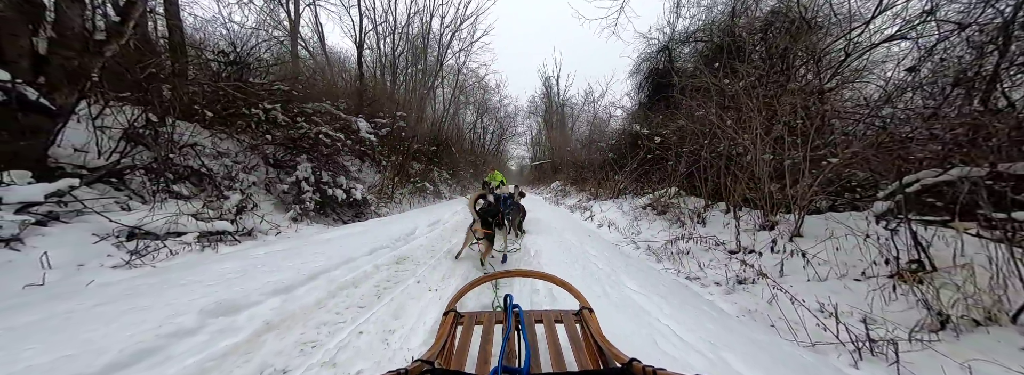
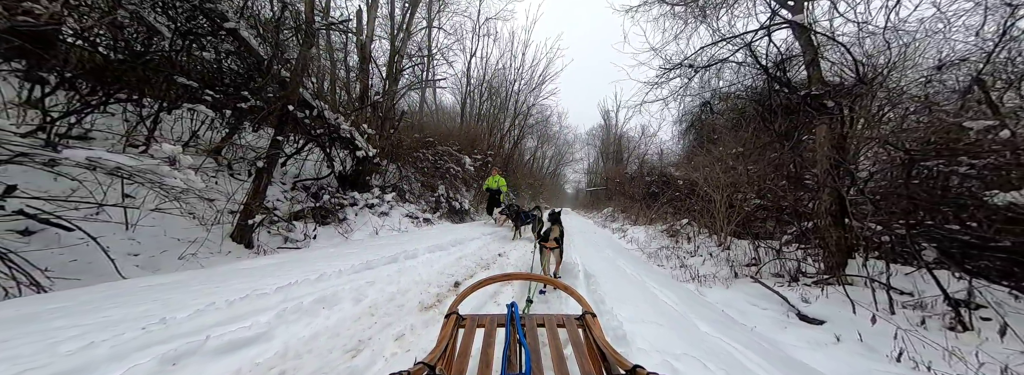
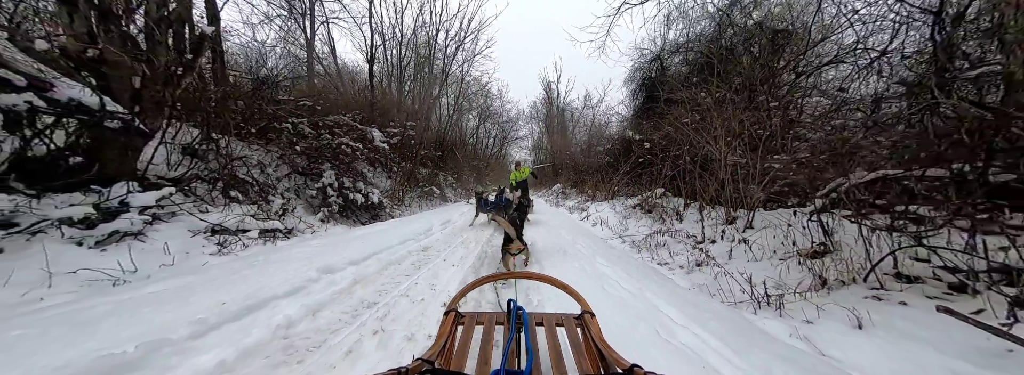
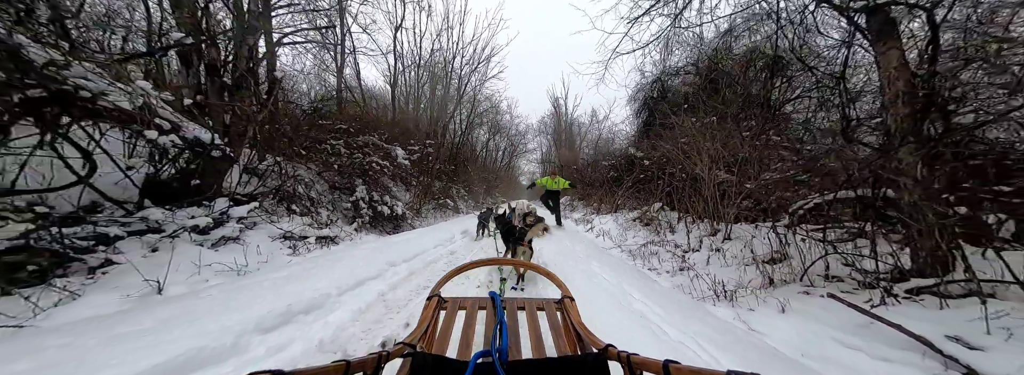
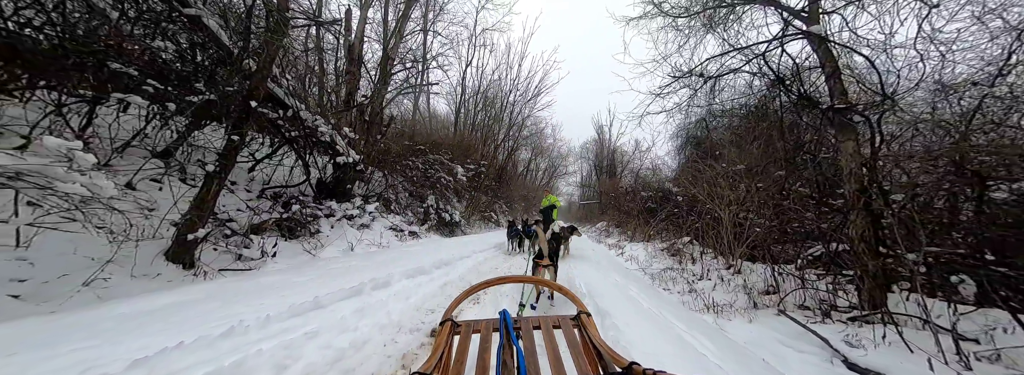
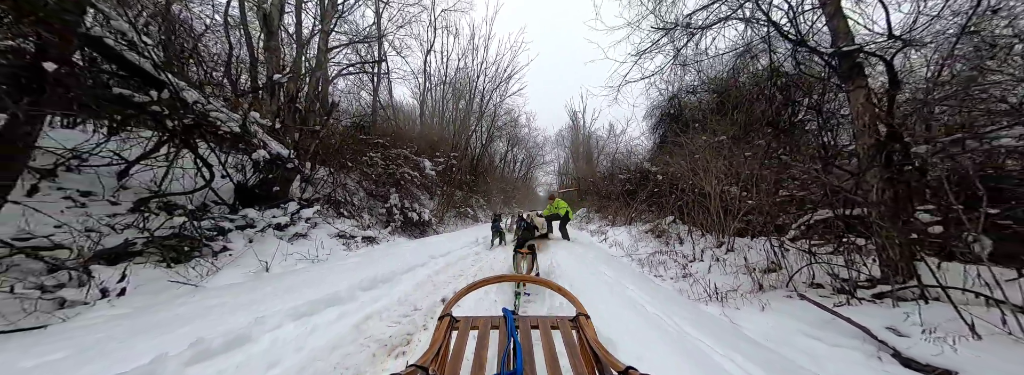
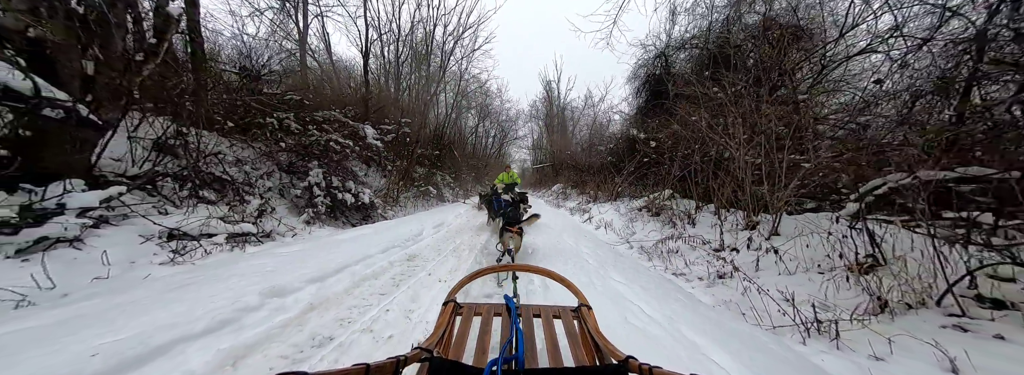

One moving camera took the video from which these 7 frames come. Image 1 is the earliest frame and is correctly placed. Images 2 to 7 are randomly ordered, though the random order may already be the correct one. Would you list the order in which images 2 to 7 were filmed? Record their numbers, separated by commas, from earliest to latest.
7, 3, 4, 6, 5, 2
